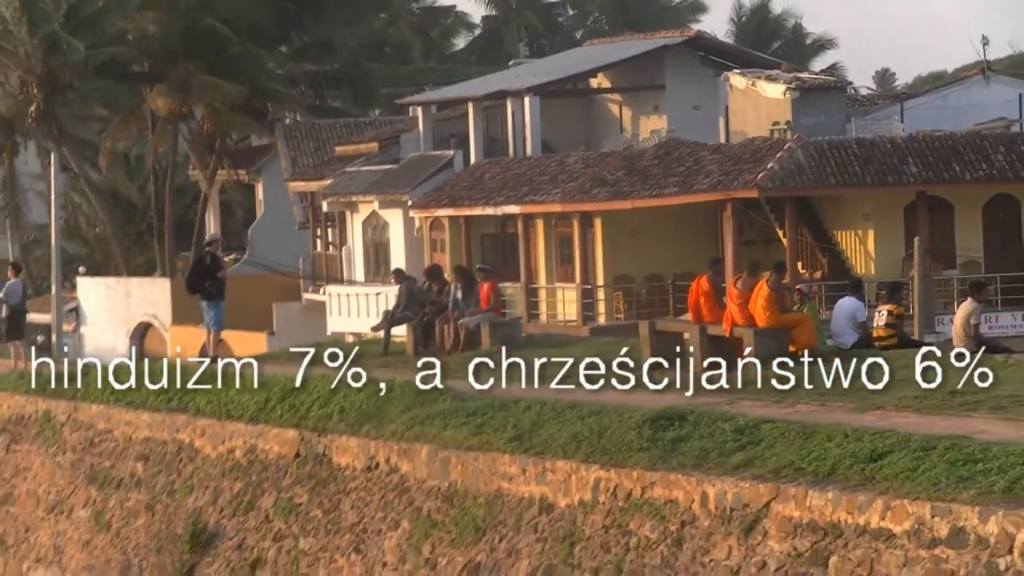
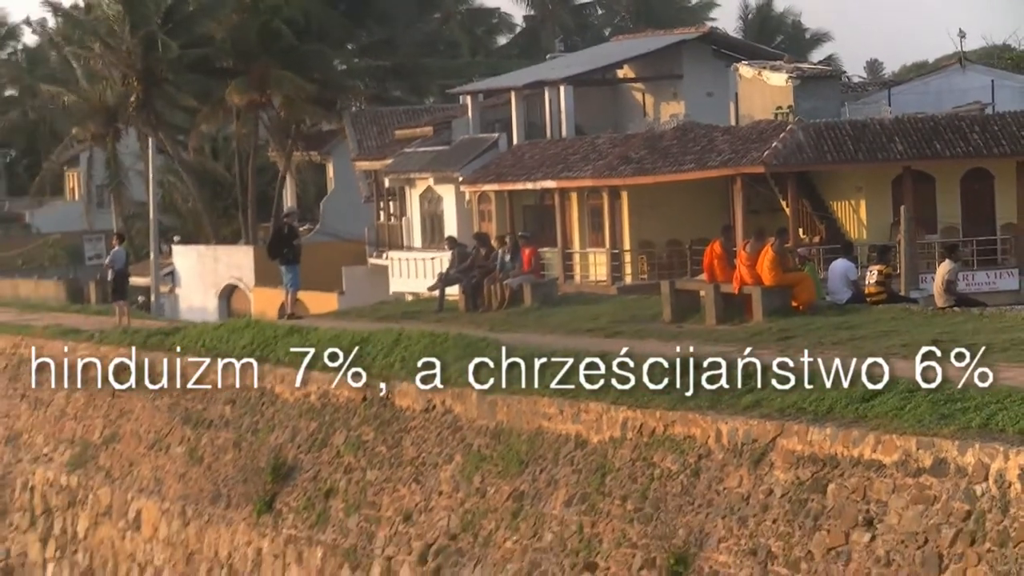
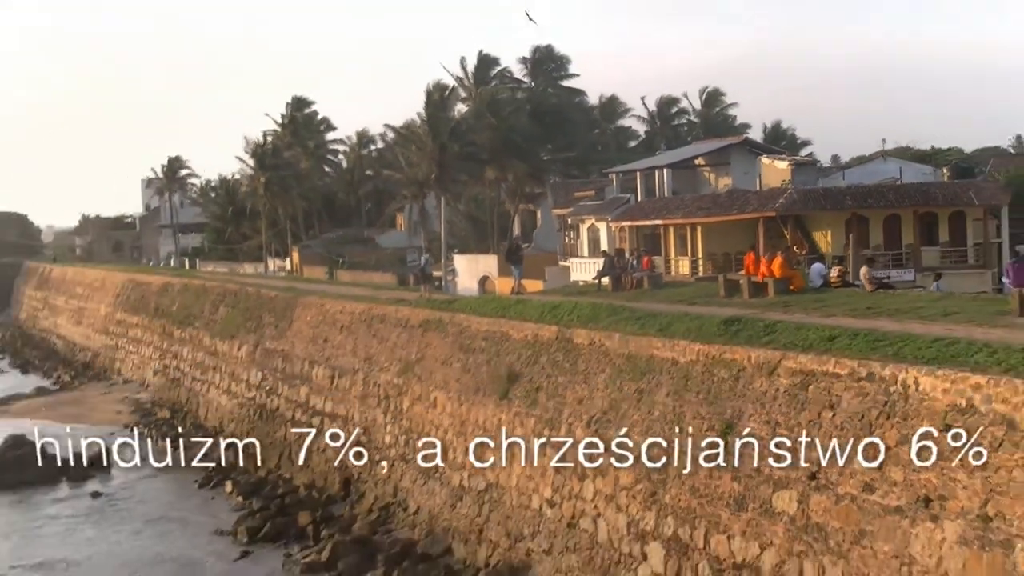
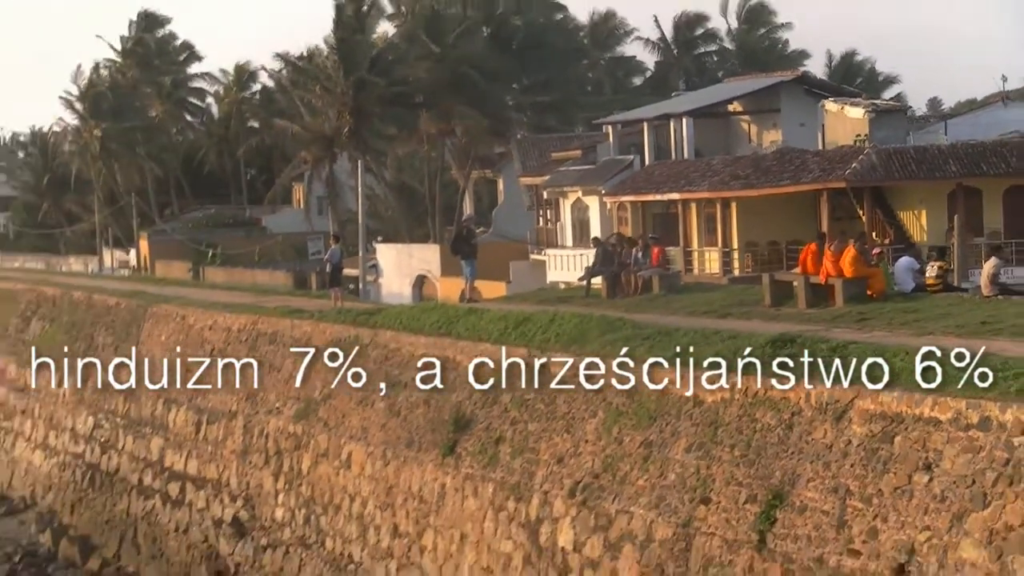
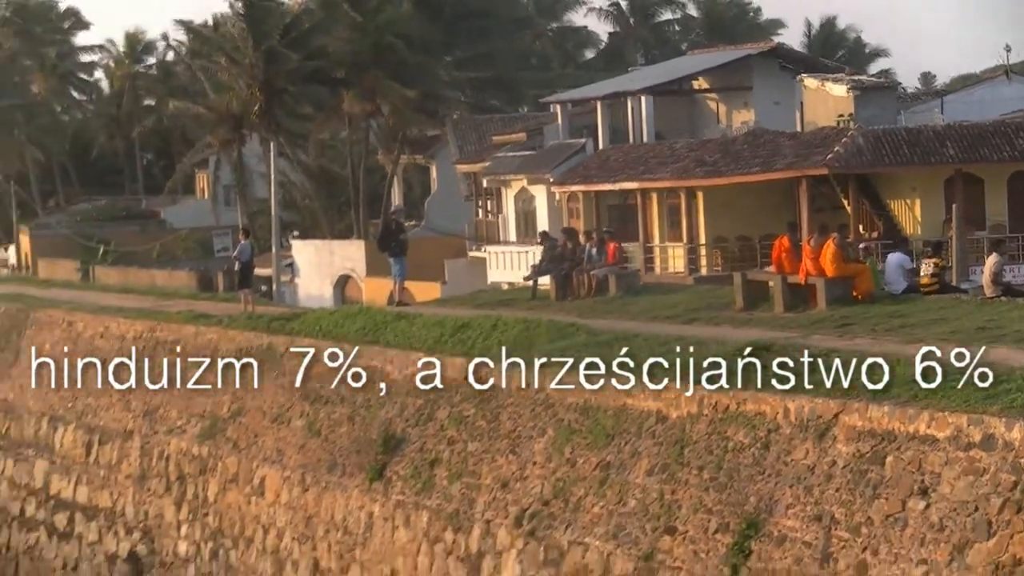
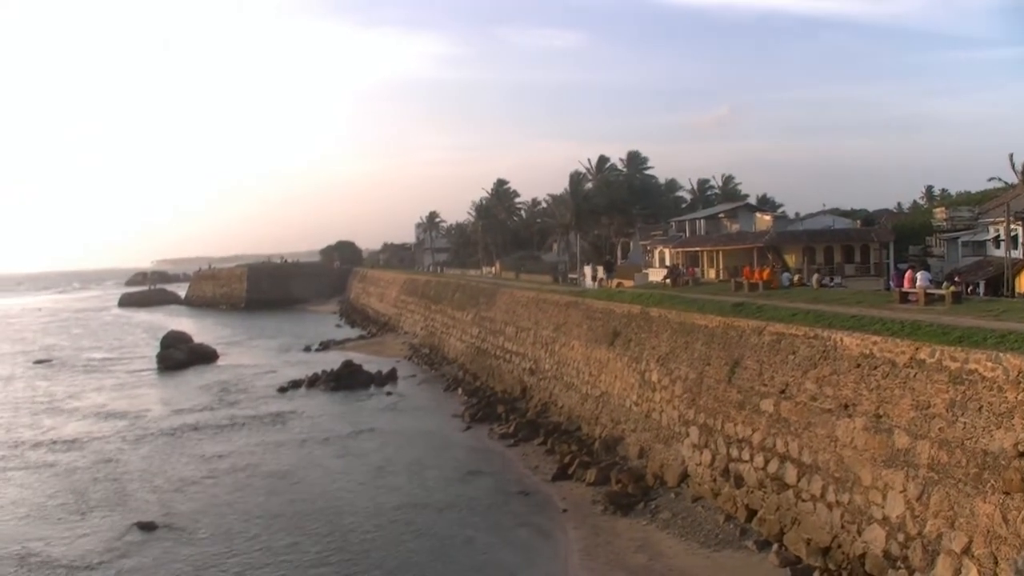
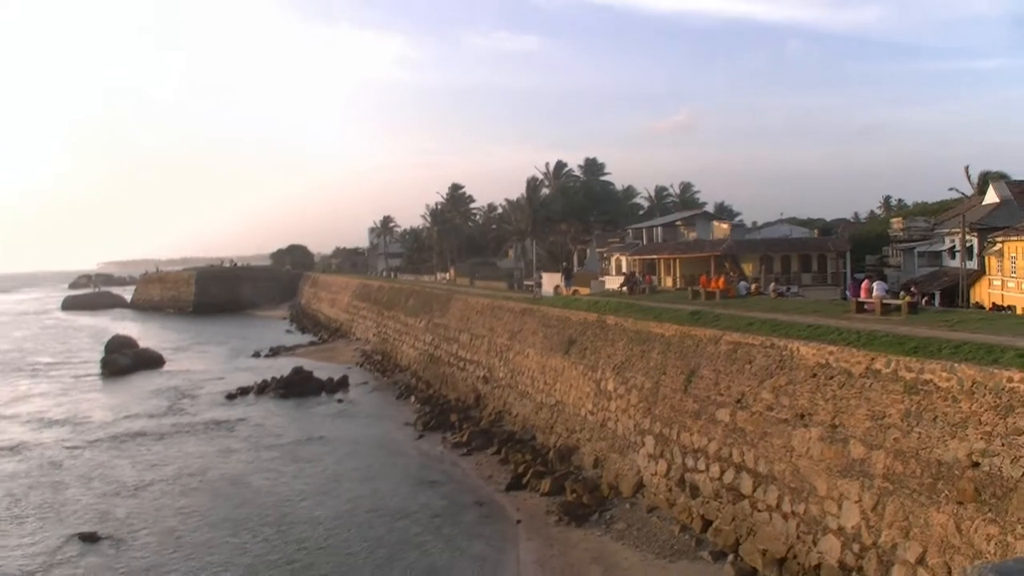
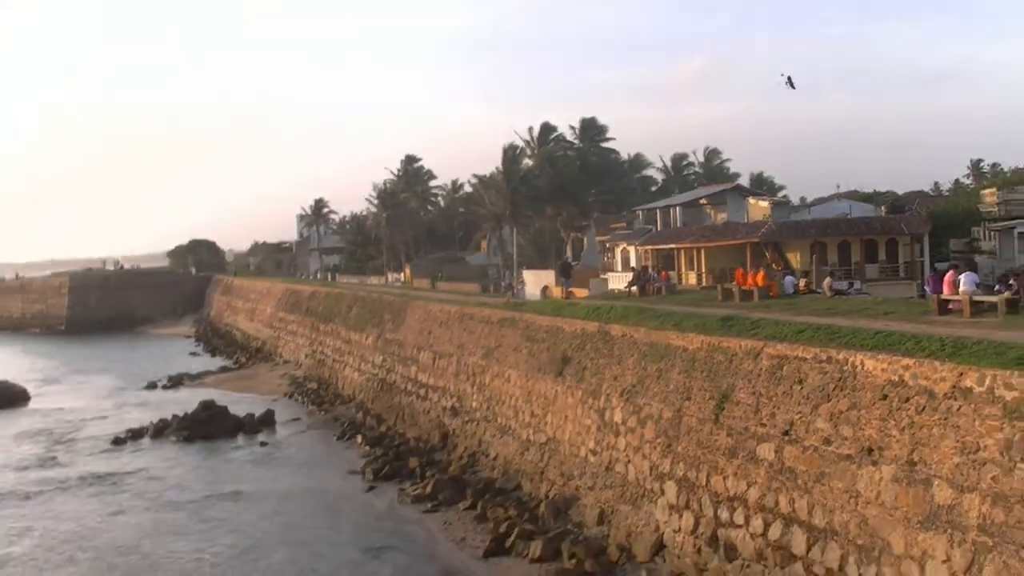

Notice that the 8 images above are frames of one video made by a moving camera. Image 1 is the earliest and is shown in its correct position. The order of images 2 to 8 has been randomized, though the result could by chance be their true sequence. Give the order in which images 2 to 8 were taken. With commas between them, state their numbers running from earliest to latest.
2, 5, 4, 3, 8, 7, 6
